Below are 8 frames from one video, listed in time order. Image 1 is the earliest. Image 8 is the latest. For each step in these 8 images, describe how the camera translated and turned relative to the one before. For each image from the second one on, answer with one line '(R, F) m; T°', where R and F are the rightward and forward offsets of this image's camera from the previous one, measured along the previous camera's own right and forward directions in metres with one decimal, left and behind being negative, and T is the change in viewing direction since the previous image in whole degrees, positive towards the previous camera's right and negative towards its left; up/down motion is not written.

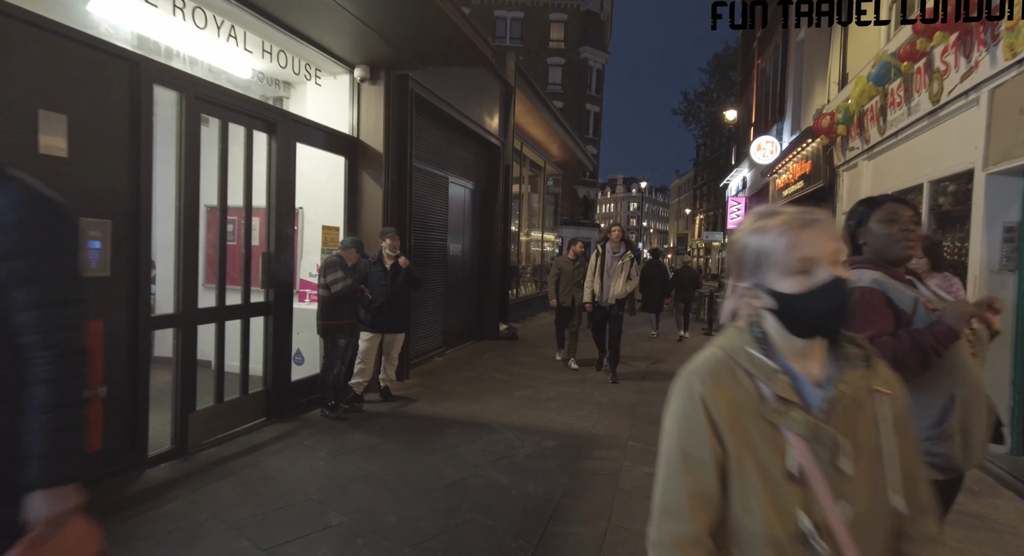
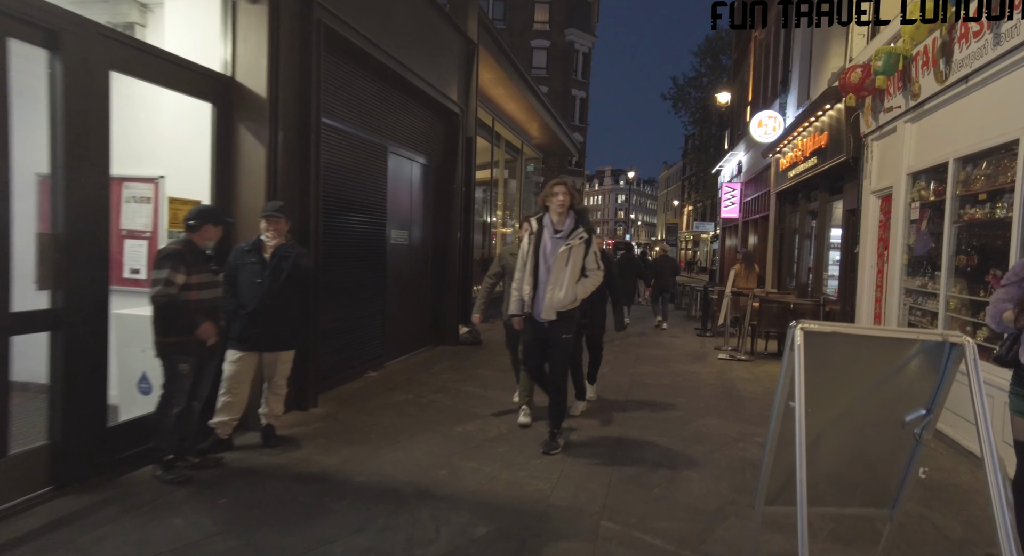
(+0.4, +1.7) m; +1°
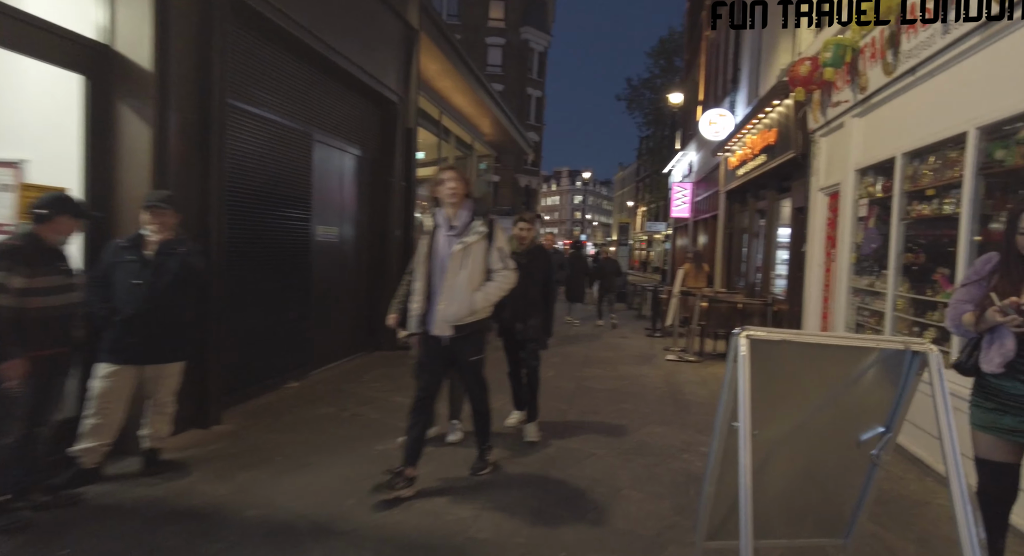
(+0.2, +0.4) m; +4°
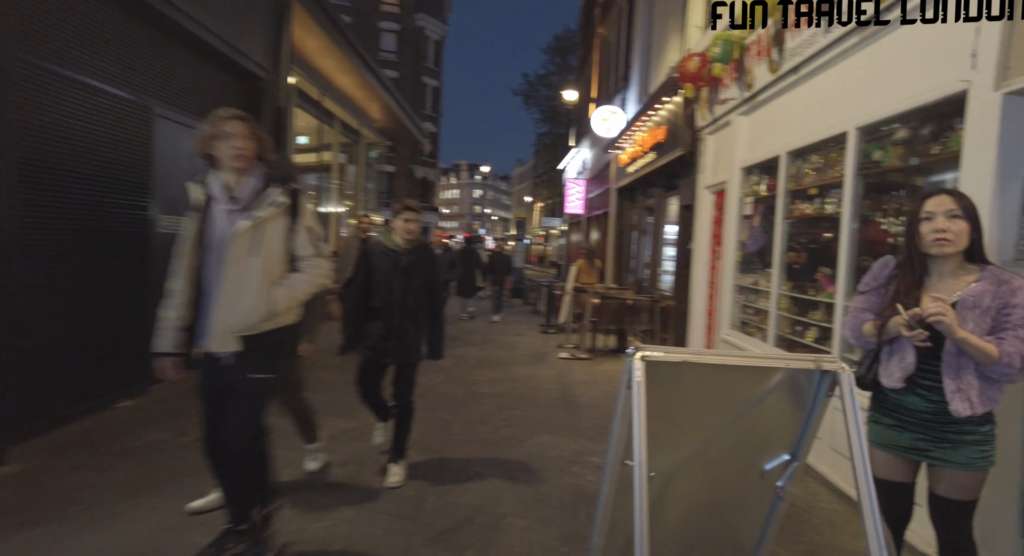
(+0.2, +0.5) m; +10°
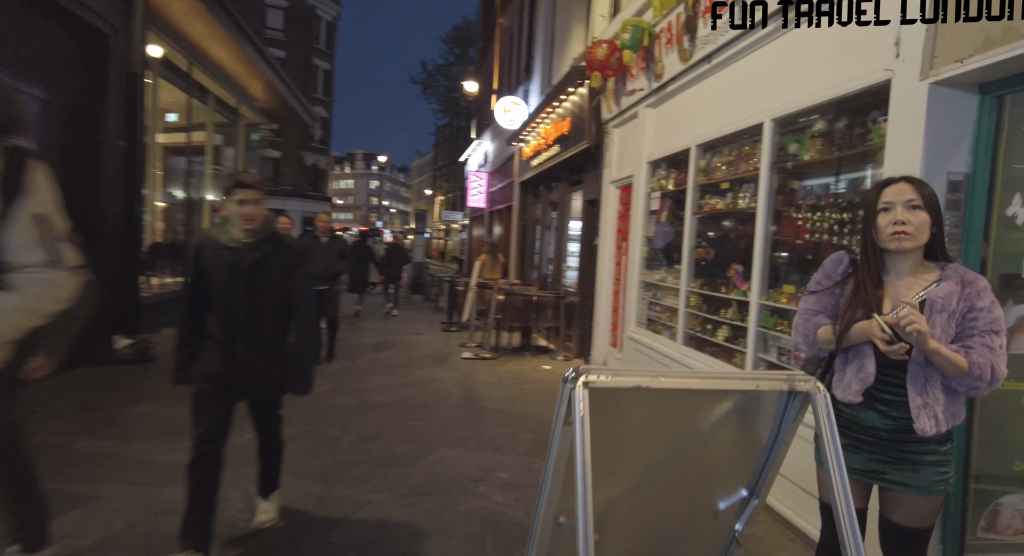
(0.0, +0.5) m; +10°
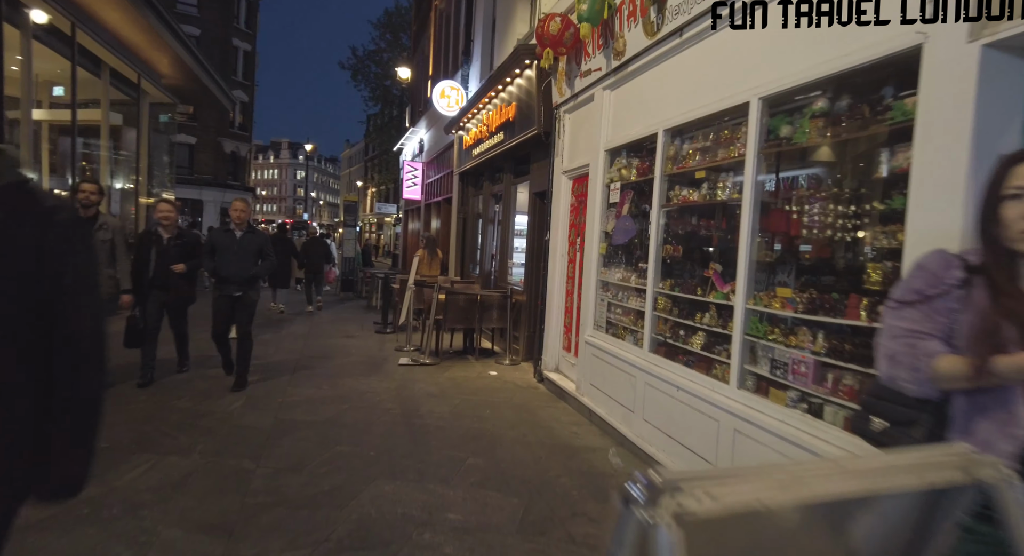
(-0.1, +0.7) m; +6°
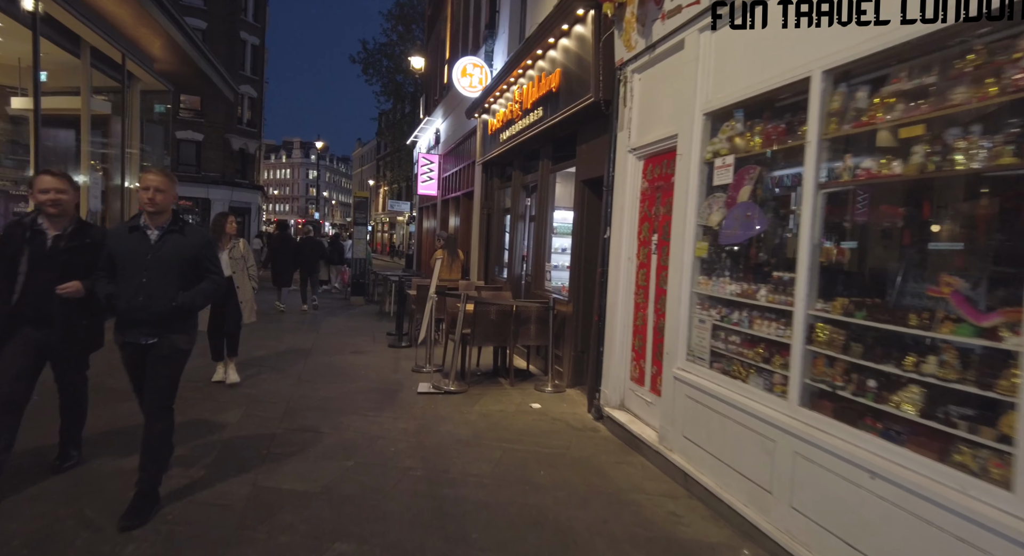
(-0.4, +1.6) m; -1°
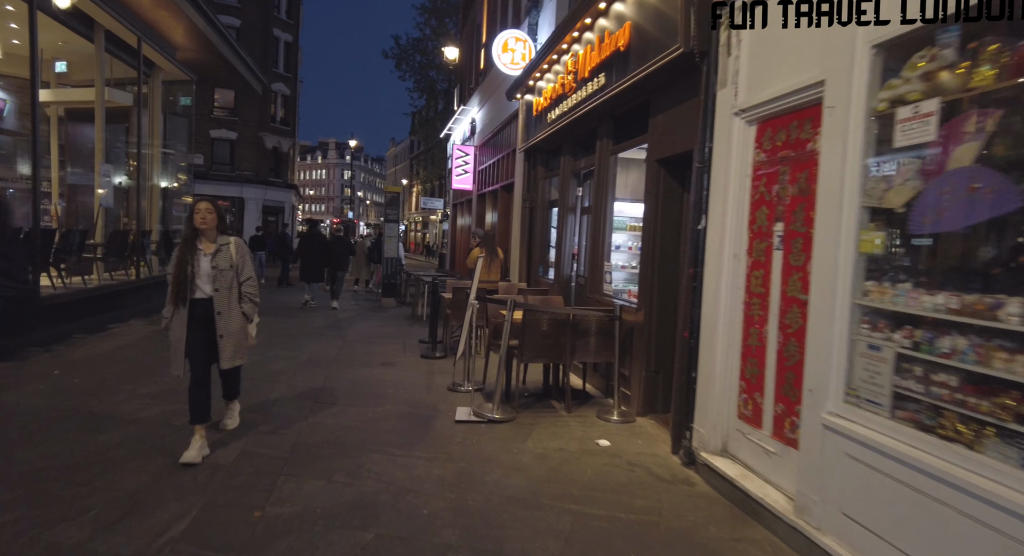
(-0.2, +1.3) m; -3°
